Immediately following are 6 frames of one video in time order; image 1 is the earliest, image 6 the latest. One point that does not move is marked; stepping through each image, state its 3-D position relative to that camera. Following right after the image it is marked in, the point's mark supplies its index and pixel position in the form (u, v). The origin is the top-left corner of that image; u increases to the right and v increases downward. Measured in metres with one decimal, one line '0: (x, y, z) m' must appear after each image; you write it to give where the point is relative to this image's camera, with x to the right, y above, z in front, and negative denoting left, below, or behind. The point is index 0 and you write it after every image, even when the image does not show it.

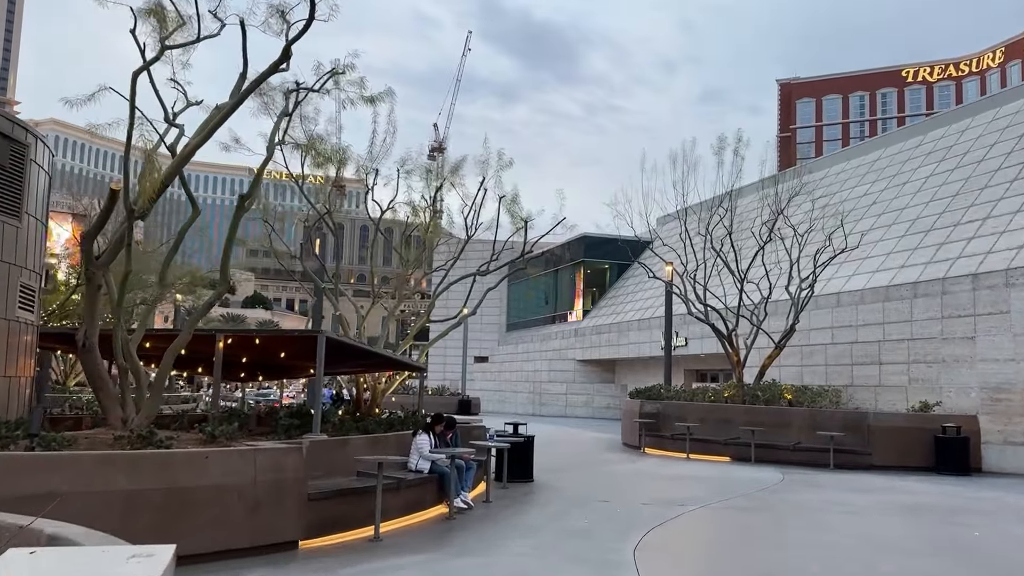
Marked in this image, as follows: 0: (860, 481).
0: (+6.4, -3.6, +15.1) m
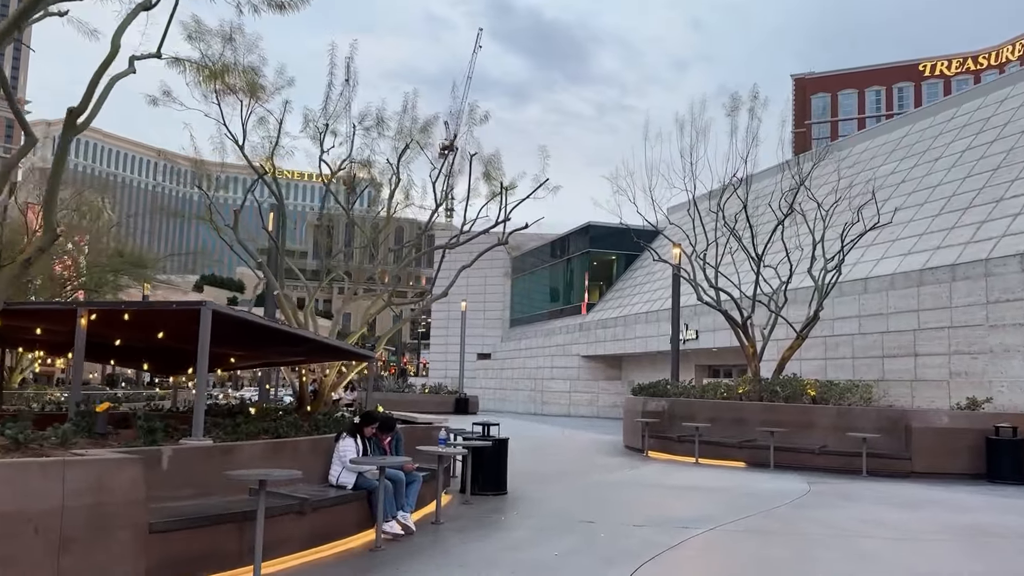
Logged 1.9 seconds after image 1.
0: (+6.0, -3.2, +12.6) m
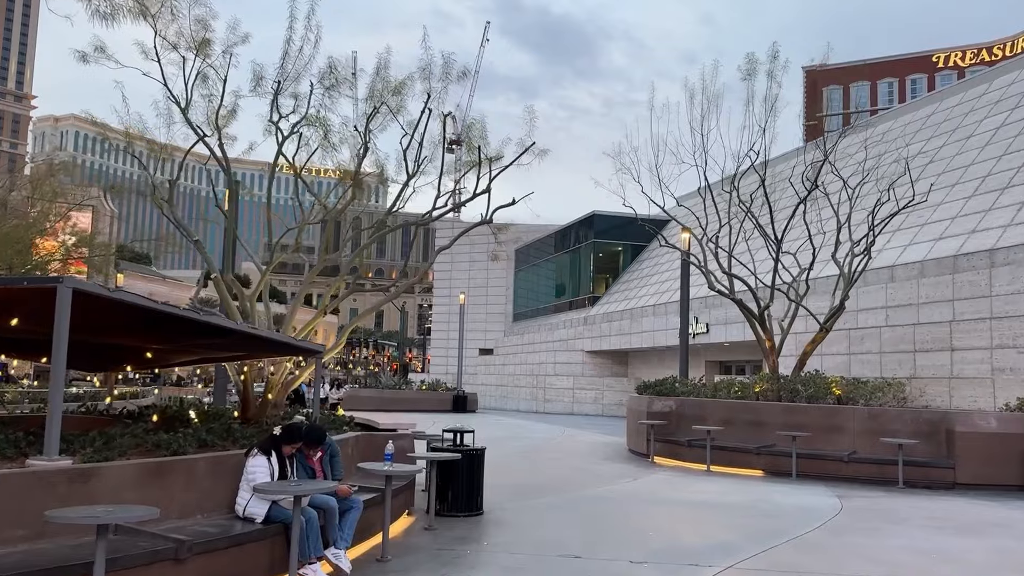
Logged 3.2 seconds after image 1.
0: (+5.8, -2.9, +10.8) m
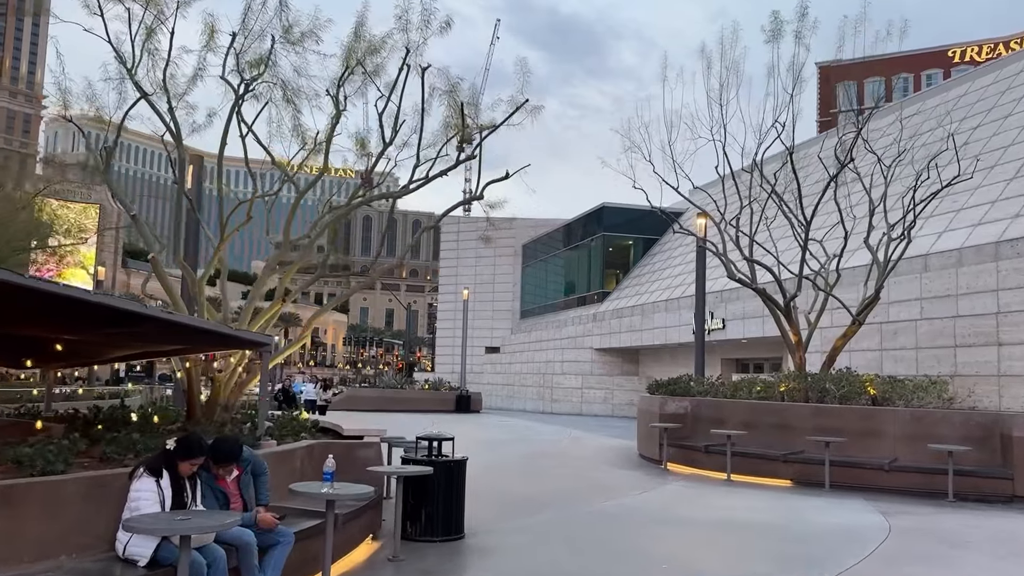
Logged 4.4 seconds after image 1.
0: (+5.6, -2.7, +9.1) m
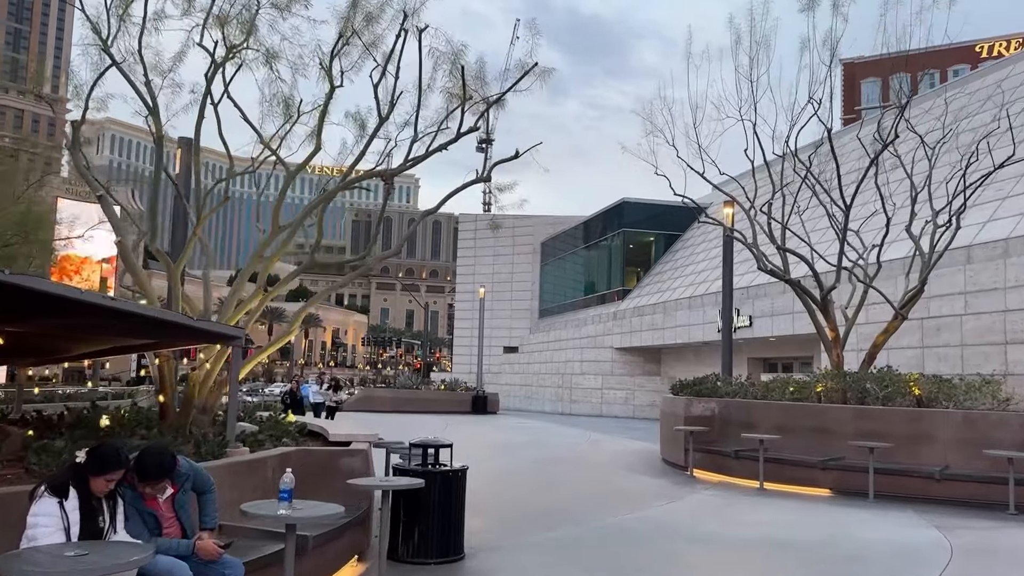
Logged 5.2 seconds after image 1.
0: (+5.7, -2.6, +8.0) m
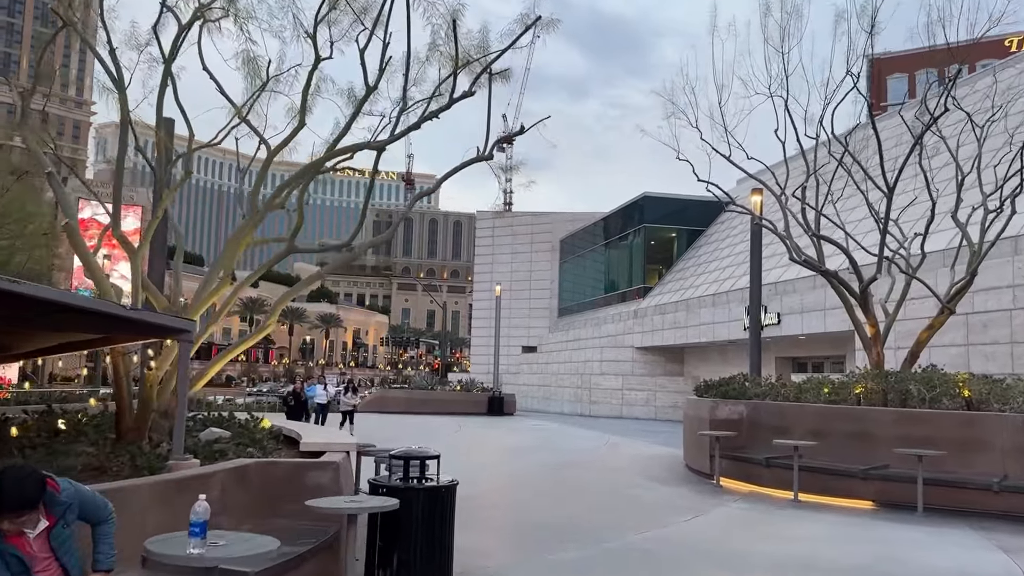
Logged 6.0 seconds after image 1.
0: (+5.7, -2.5, +6.8) m
